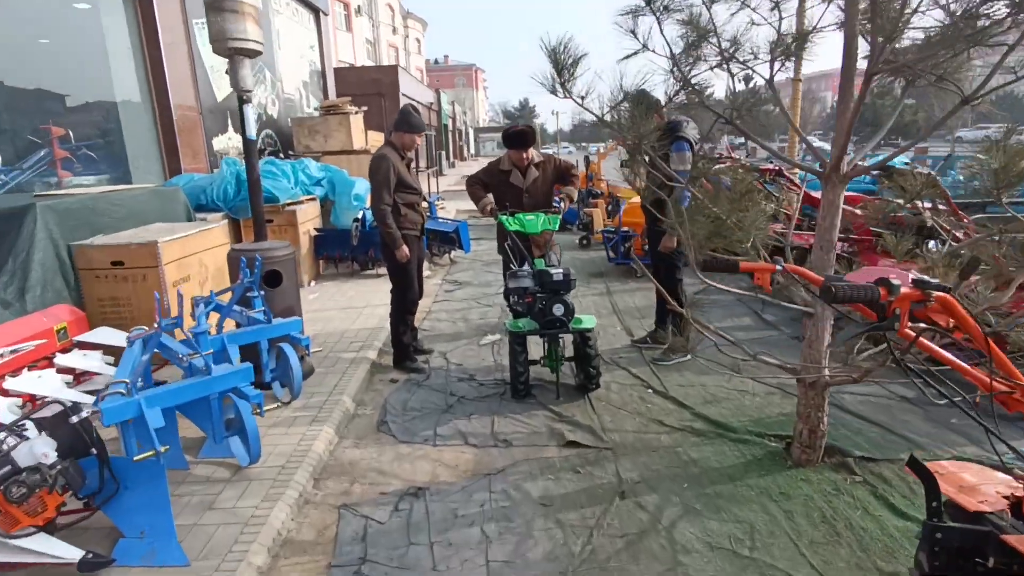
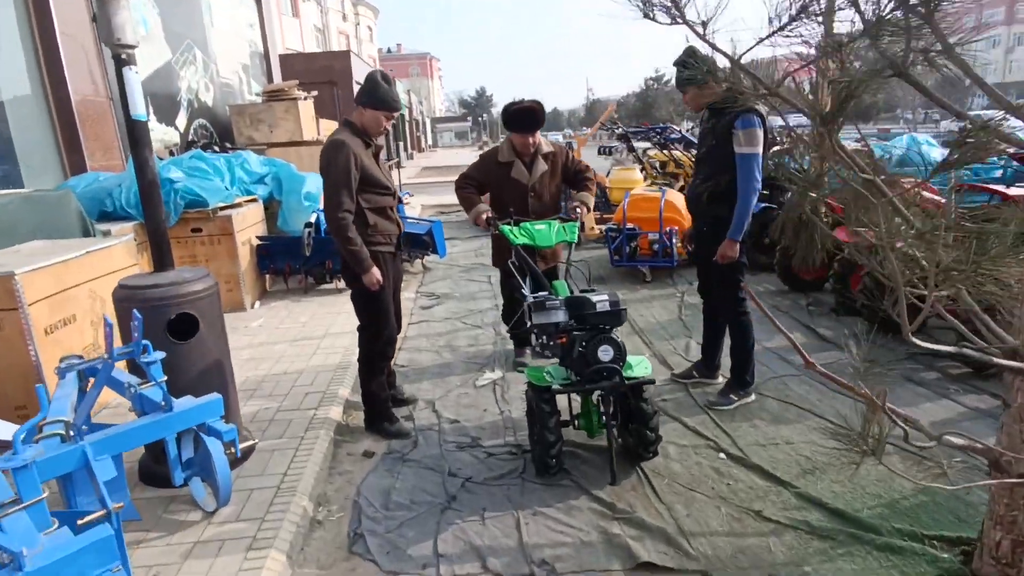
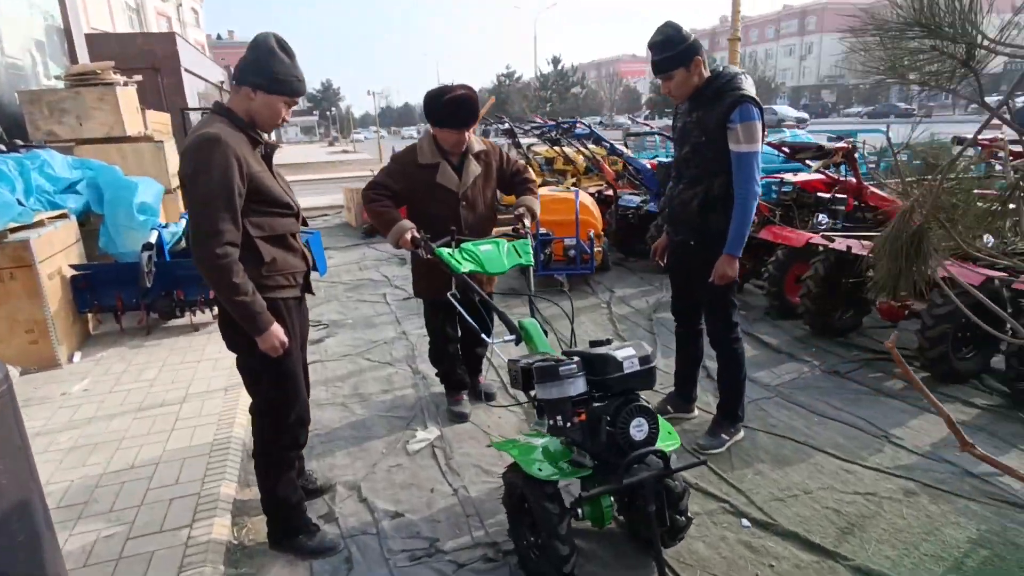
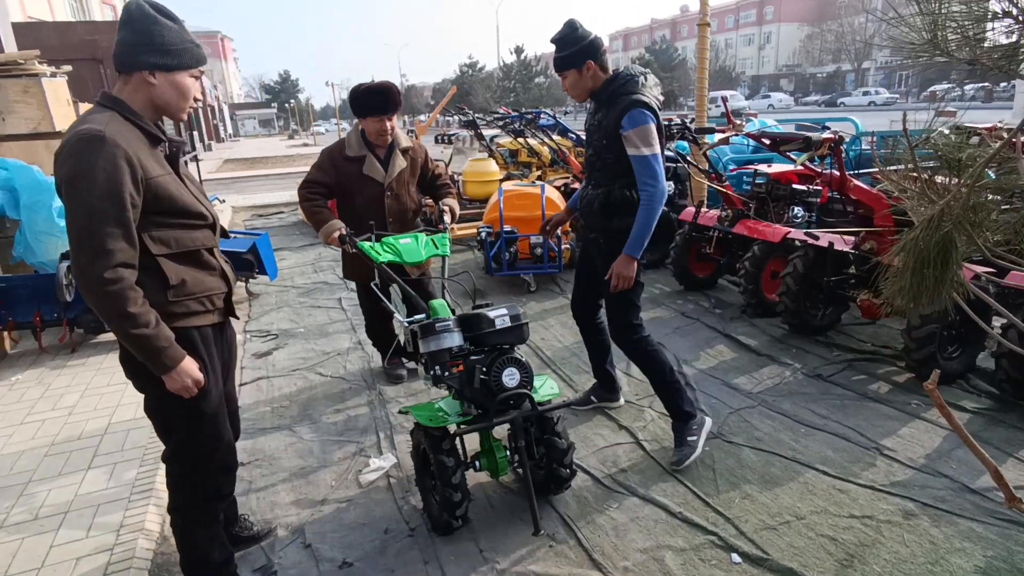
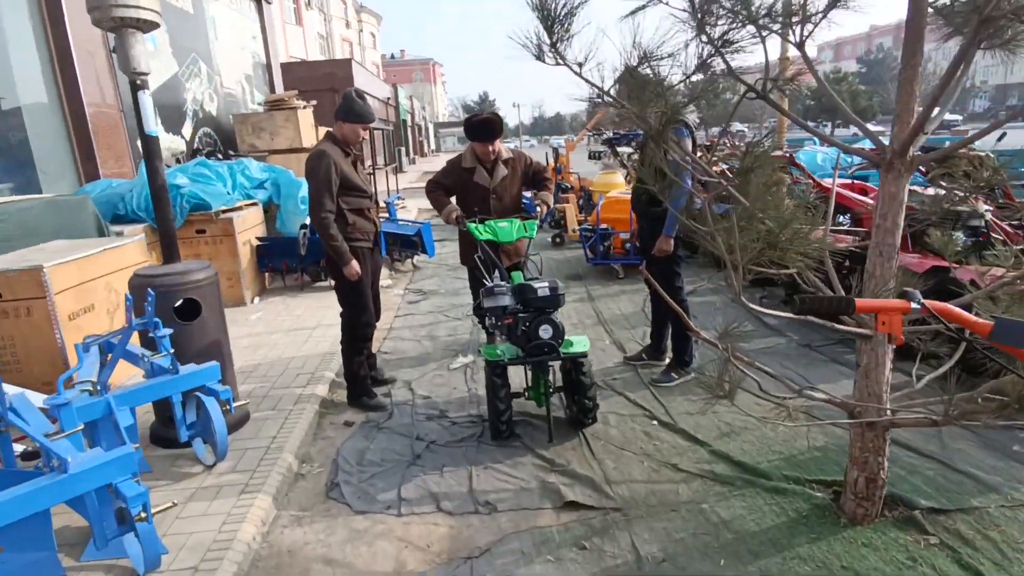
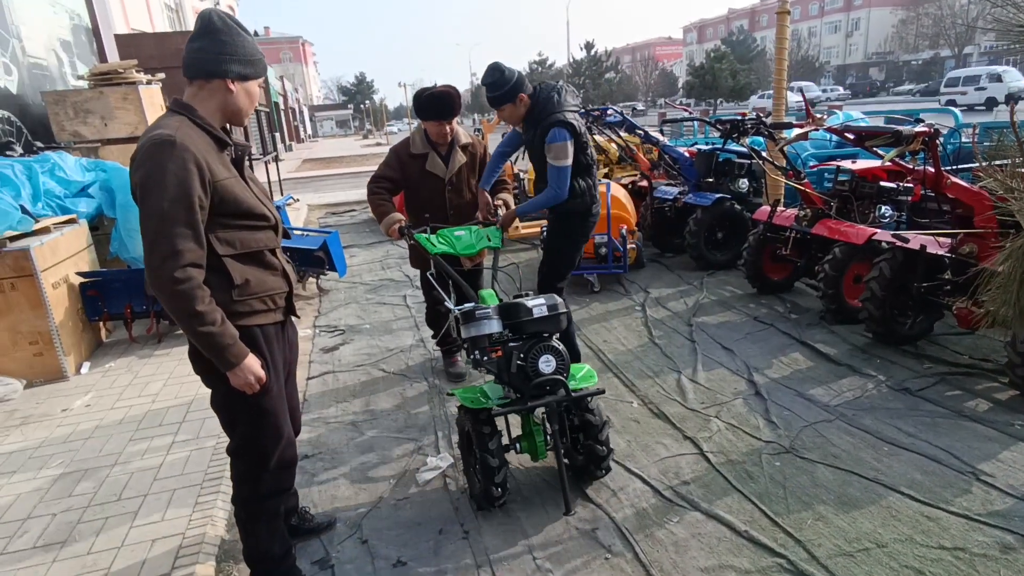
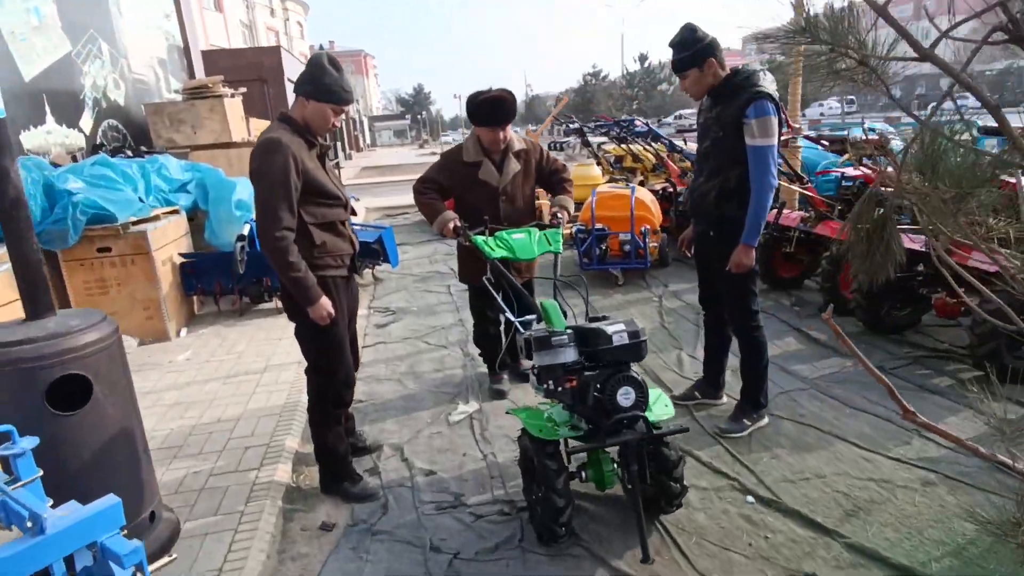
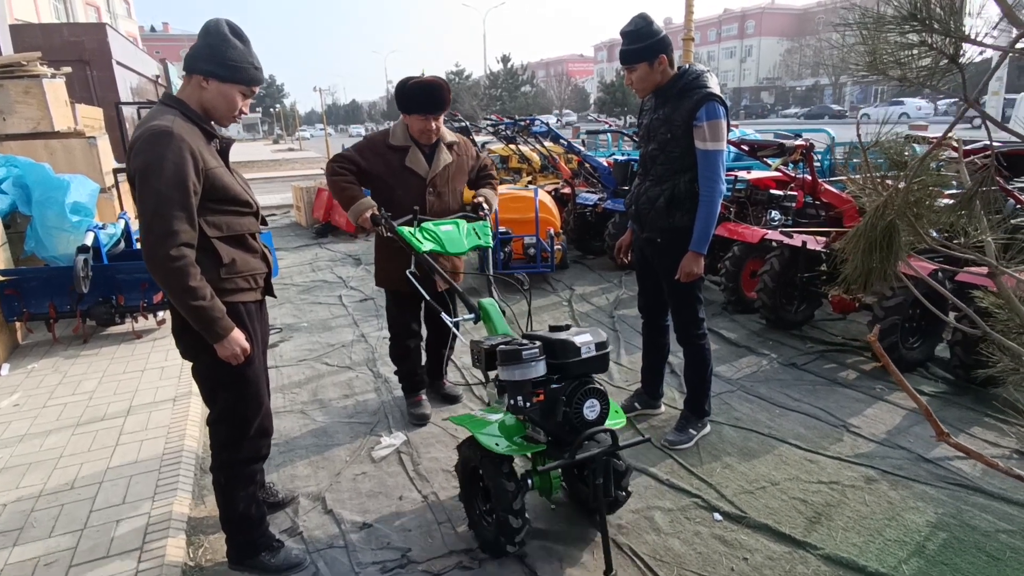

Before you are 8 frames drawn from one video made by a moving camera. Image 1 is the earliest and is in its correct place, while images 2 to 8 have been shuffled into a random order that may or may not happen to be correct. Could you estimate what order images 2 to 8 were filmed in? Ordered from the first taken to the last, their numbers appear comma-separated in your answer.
5, 2, 7, 3, 8, 4, 6
